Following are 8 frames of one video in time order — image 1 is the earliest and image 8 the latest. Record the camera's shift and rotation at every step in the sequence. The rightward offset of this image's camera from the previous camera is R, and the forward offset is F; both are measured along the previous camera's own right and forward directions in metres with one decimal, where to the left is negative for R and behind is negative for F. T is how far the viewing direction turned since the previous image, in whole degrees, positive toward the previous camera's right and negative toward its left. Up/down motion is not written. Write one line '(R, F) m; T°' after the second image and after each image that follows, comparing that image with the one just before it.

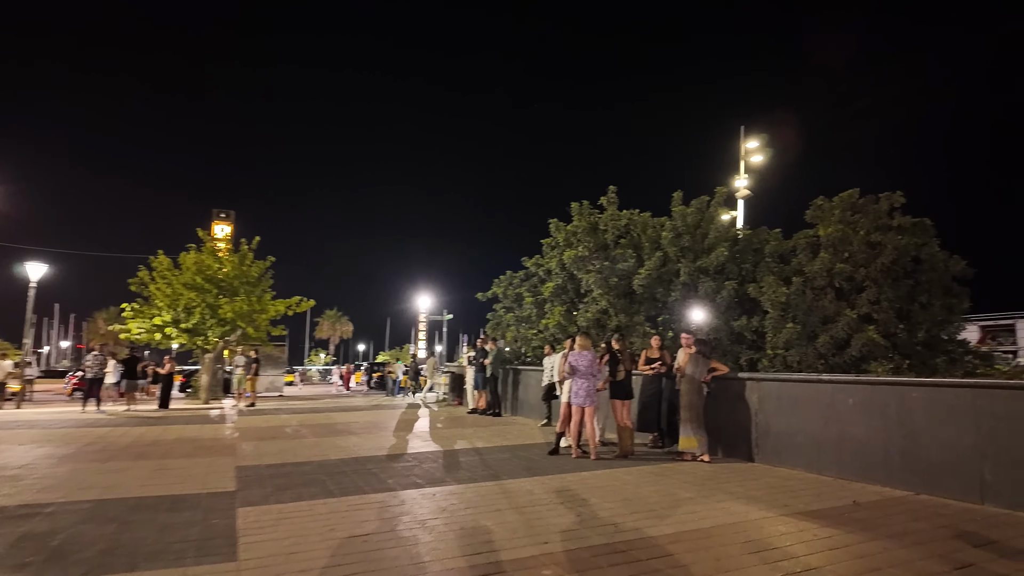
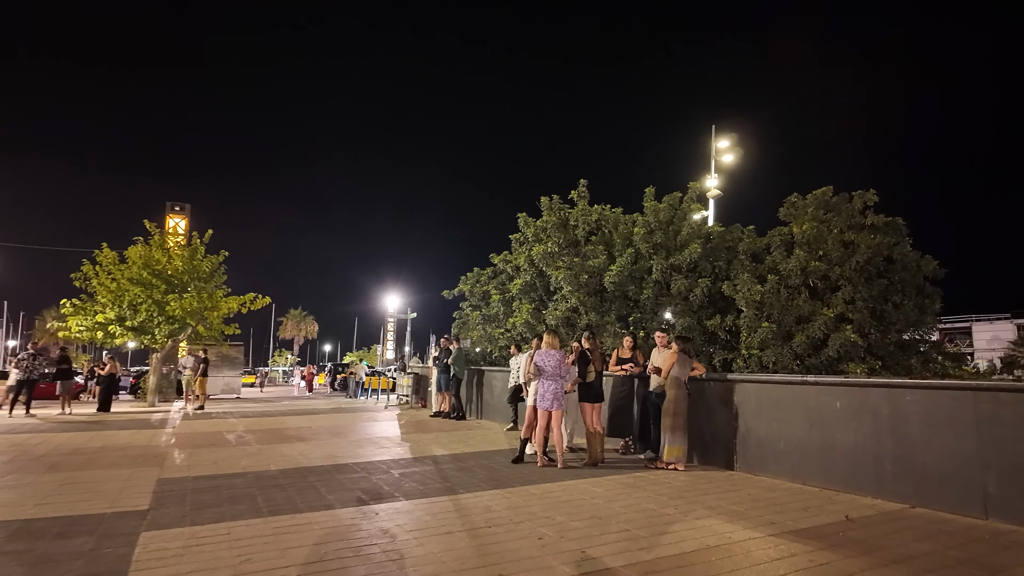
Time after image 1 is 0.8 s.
(+0.1, +0.8) m; +3°
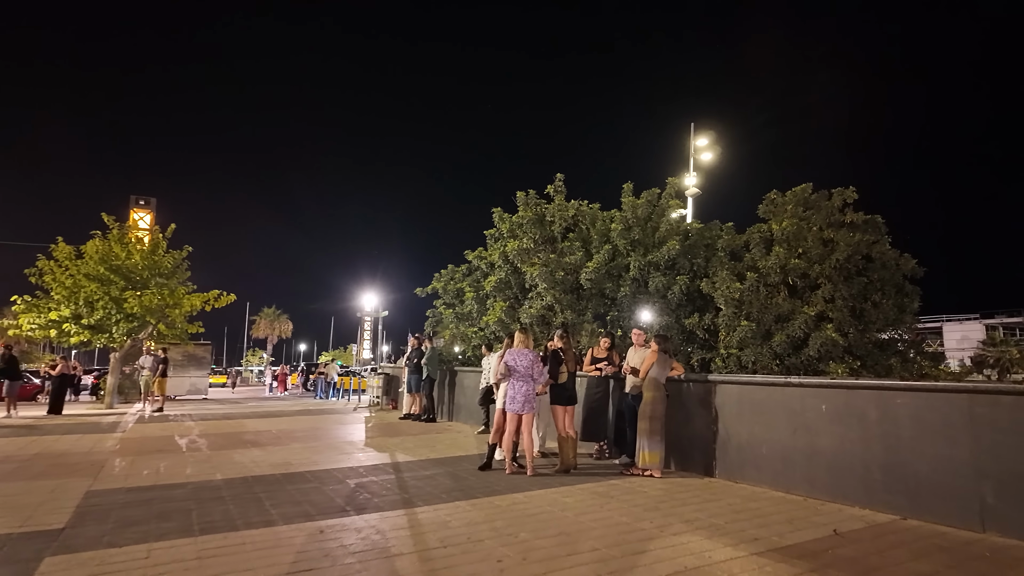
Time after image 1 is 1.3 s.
(+0.2, +0.5) m; +2°
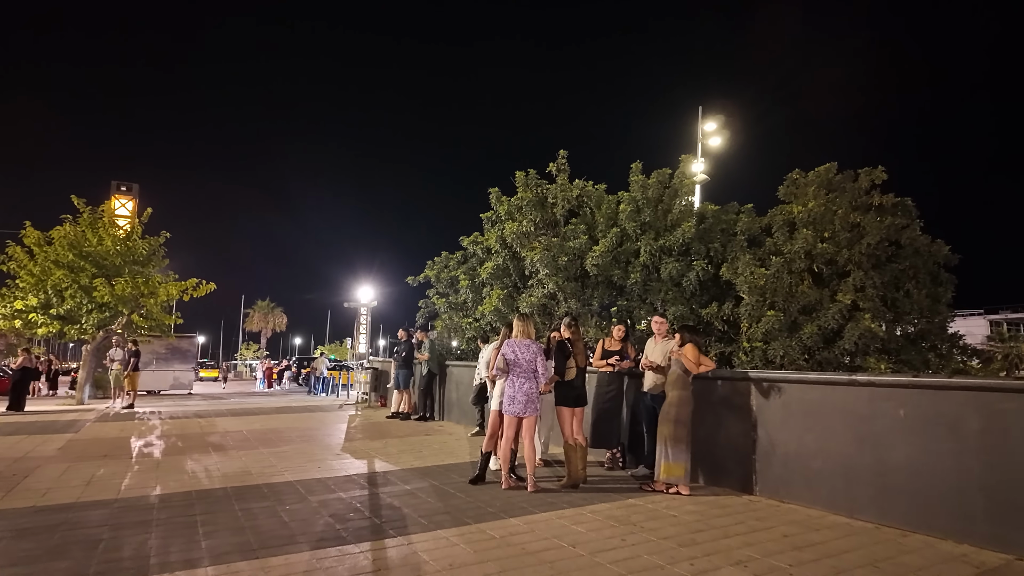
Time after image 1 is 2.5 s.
(0.0, +1.3) m; 0°
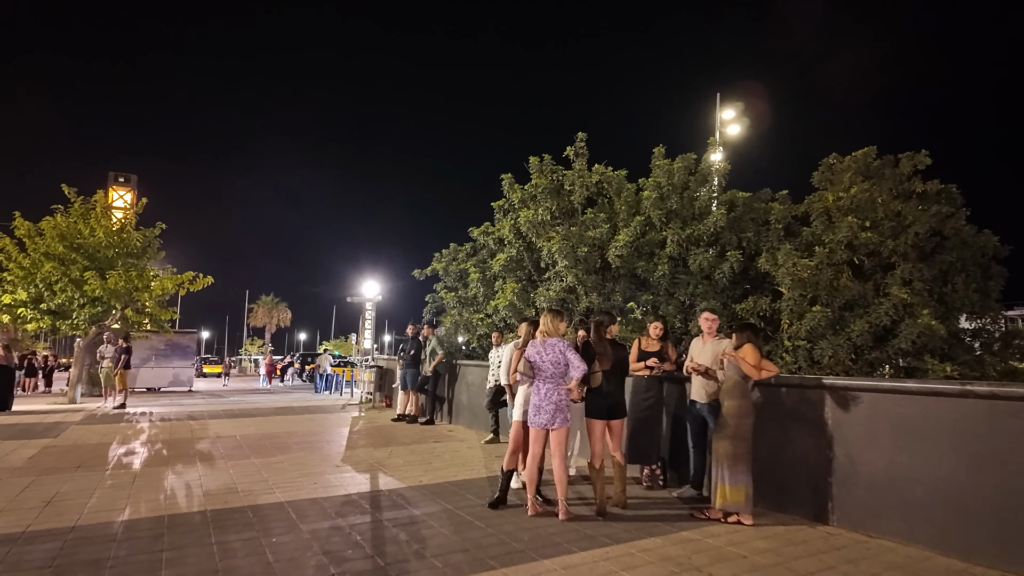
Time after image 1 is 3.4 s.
(-0.2, +1.0) m; 0°
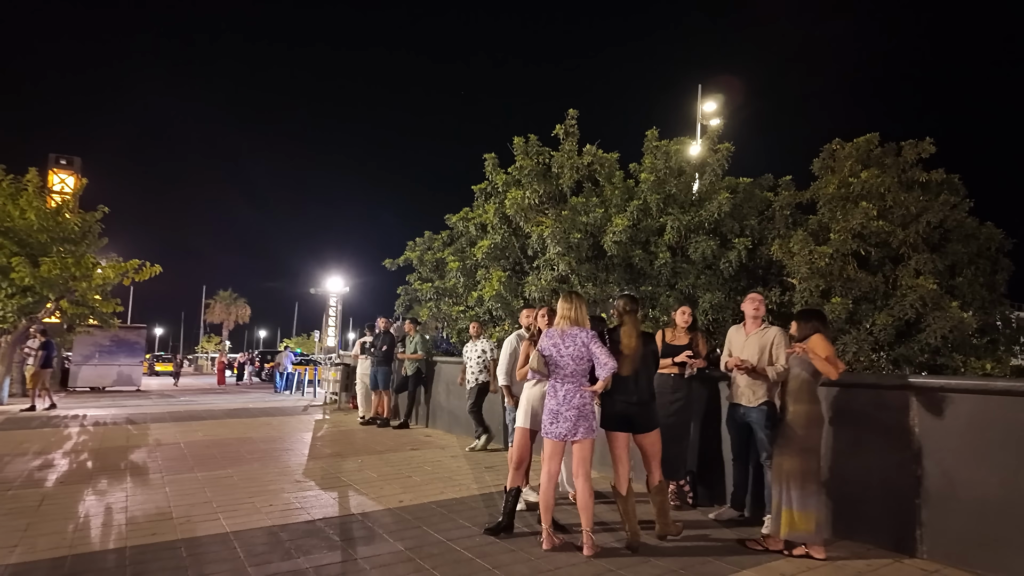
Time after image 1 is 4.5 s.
(-0.3, +1.2) m; +3°
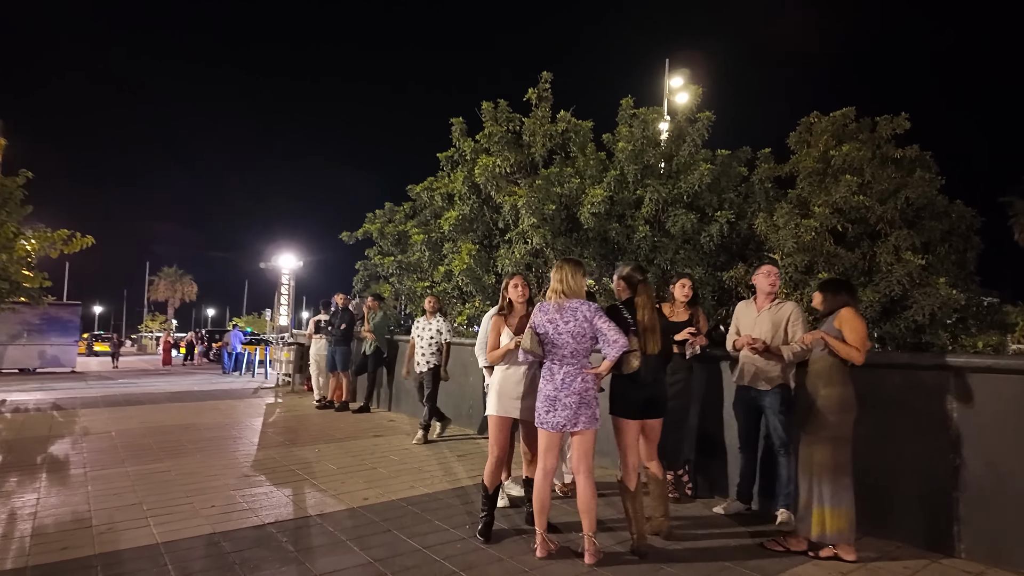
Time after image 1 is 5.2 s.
(-0.2, +0.7) m; +4°
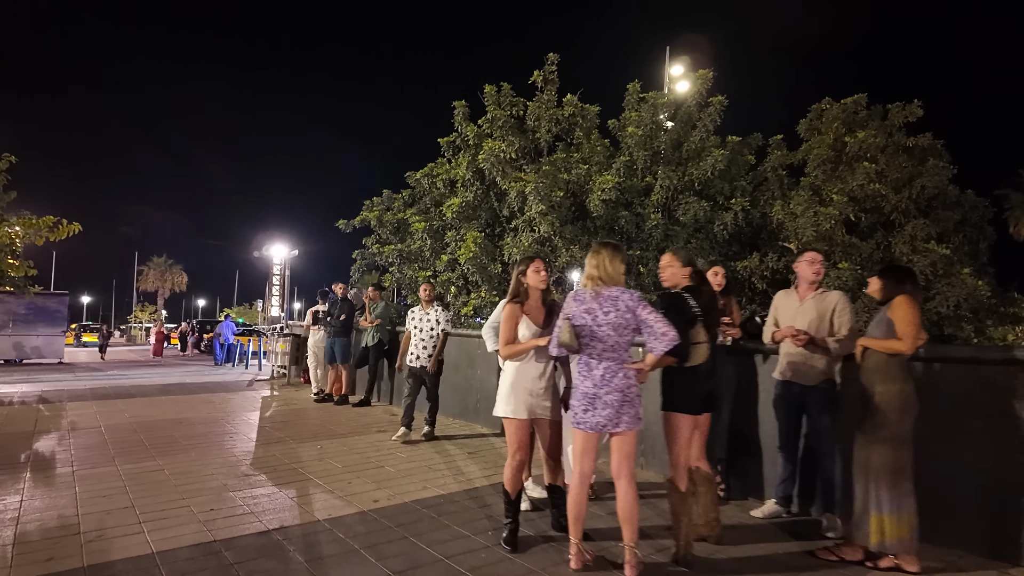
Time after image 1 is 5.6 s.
(-0.2, +0.4) m; +1°
